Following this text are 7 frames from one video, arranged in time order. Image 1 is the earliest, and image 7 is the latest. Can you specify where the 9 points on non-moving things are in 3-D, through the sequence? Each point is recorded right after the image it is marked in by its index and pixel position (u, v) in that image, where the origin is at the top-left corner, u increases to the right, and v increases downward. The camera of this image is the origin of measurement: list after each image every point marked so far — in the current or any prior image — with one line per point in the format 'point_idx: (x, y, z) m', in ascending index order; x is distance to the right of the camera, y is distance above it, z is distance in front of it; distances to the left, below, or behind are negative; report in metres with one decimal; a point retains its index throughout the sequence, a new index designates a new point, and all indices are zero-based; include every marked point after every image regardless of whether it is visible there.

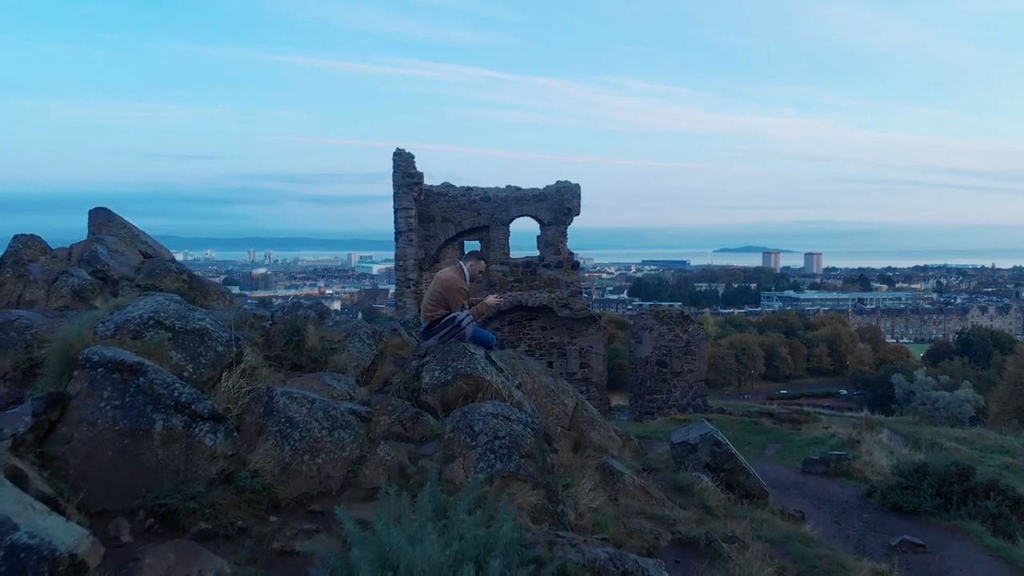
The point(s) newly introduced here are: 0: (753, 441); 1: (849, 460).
0: (+3.4, -2.2, +10.8) m
1: (+3.8, -1.9, +8.6) m
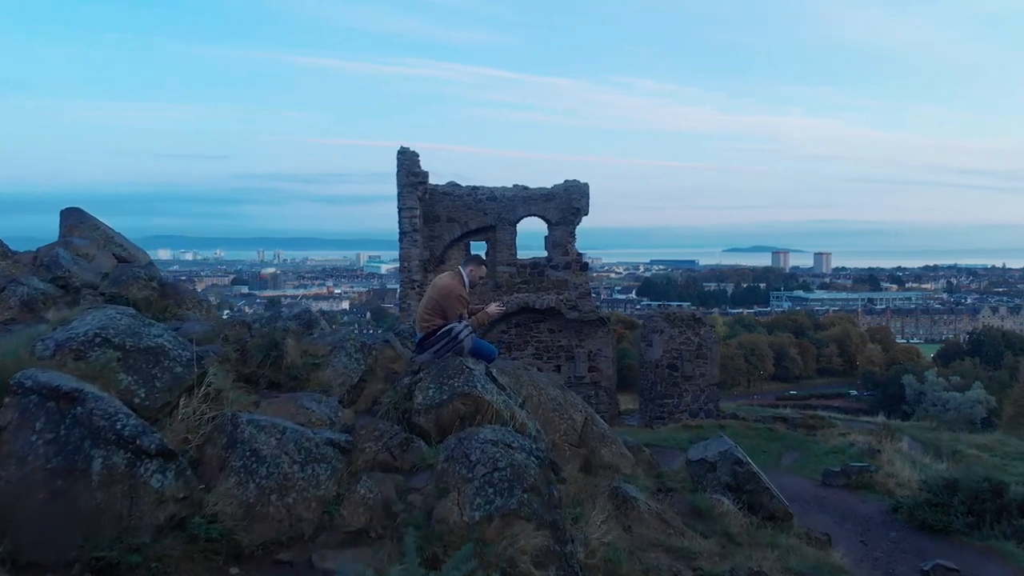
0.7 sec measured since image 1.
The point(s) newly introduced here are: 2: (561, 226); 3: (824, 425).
0: (+3.5, -2.2, +10.4) m
1: (+3.8, -2.0, +8.2) m
2: (+0.9, +1.2, +15.0) m
3: (+6.1, -2.7, +15.1) m
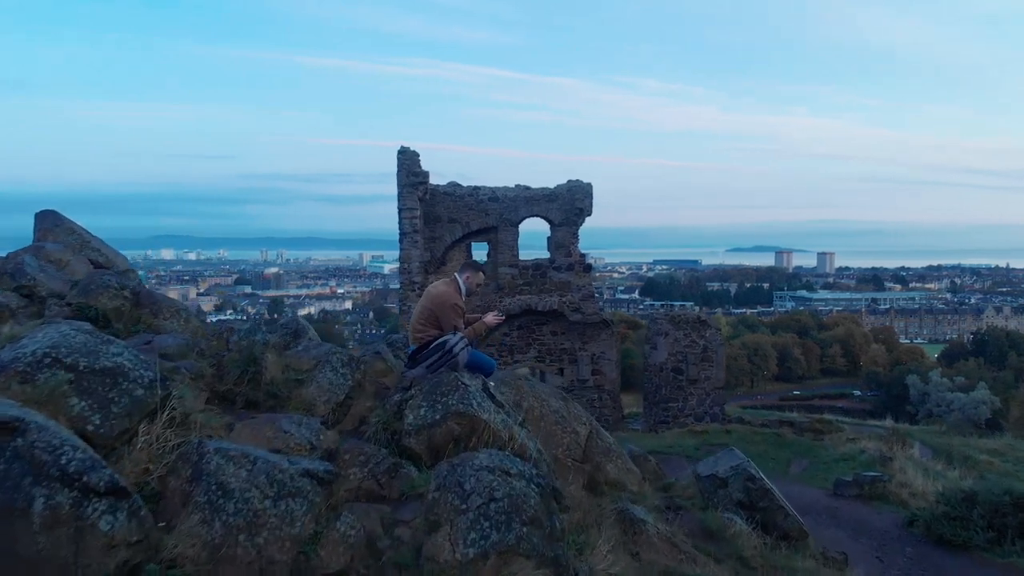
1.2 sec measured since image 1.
0: (+3.5, -2.2, +10.2) m
1: (+3.8, -2.0, +7.9) m
2: (+1.0, +1.2, +14.8) m
3: (+6.2, -2.7, +14.9) m
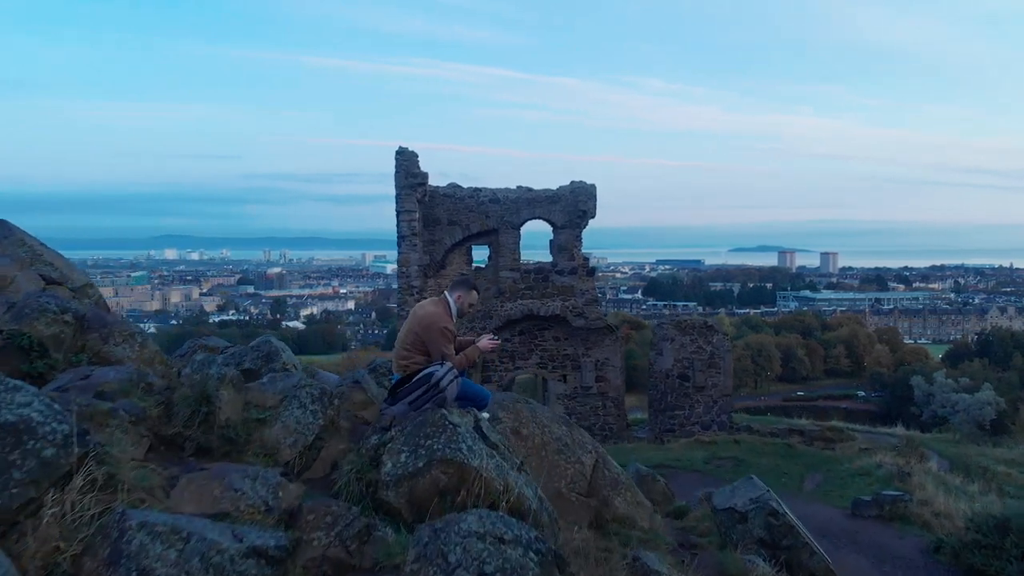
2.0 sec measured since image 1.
0: (+3.5, -2.3, +9.8) m
1: (+3.8, -2.1, +7.5) m
2: (+1.0, +1.1, +14.4) m
3: (+6.2, -2.8, +14.4) m
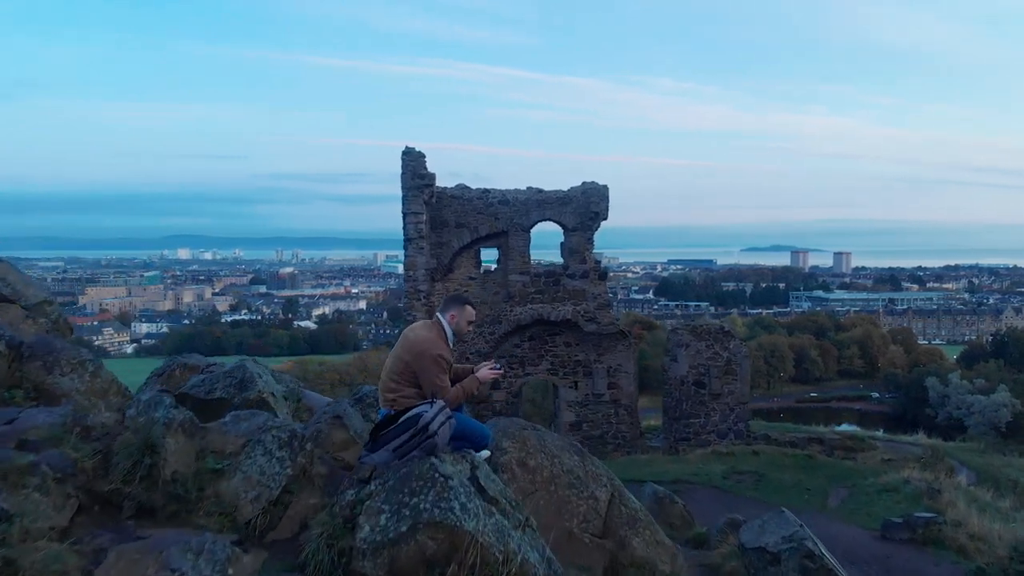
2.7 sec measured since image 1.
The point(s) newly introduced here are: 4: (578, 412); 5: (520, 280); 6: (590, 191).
0: (+3.6, -2.4, +9.3) m
1: (+3.9, -2.2, +7.0) m
2: (+1.2, +1.0, +14.0) m
3: (+6.4, -2.9, +13.9) m
4: (+1.2, -2.2, +13.8) m
5: (+0.2, +0.1, +13.8) m
6: (+1.4, +1.8, +13.8) m
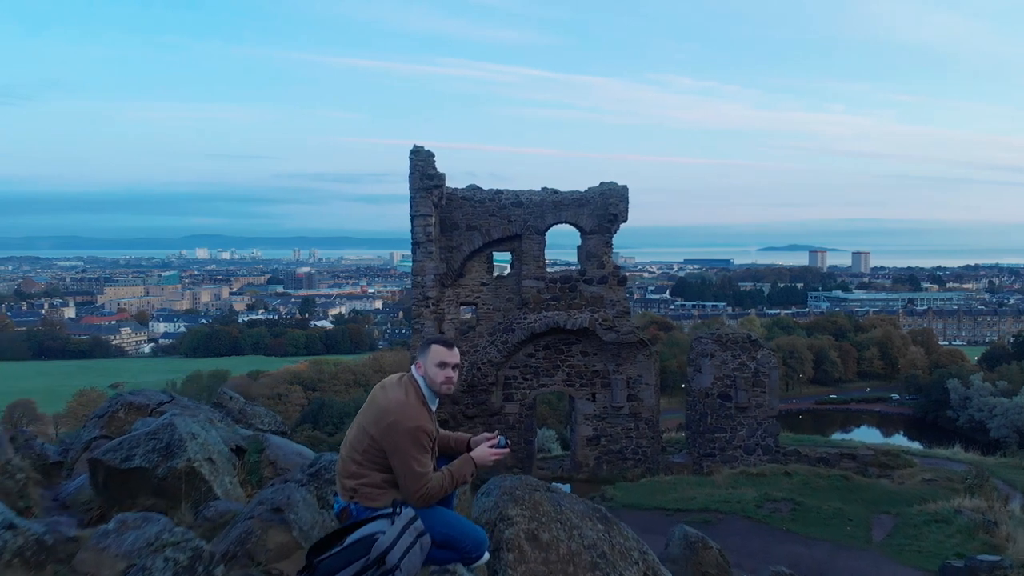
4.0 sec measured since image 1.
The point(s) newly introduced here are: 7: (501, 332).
0: (+3.8, -2.5, +8.5) m
1: (+4.0, -2.3, +6.2) m
2: (+1.4, +0.9, +13.2) m
3: (+6.6, -3.0, +13.1) m
4: (+1.4, -2.3, +13.1) m
5: (+0.4, 0.0, +13.0) m
6: (+1.6, +1.6, +13.1) m
7: (-0.2, -0.8, +12.9) m
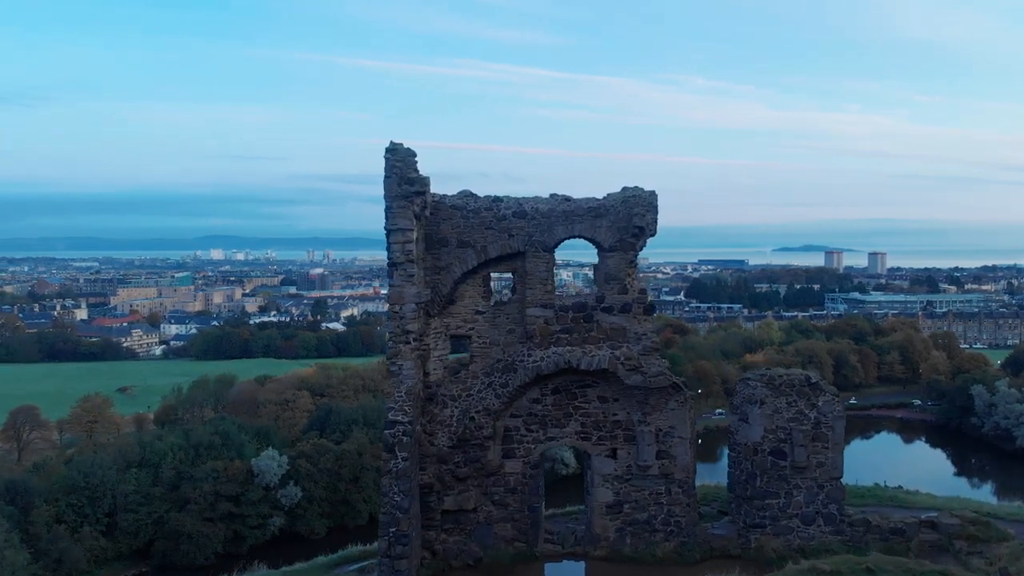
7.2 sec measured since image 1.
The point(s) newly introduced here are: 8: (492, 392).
0: (+3.7, -2.9, +5.9) m
1: (+3.9, -2.7, +3.7) m
2: (+1.5, +0.5, +10.7) m
3: (+6.6, -3.4, +10.5) m
4: (+1.4, -2.8, +10.5) m
5: (+0.4, -0.4, +10.5) m
6: (+1.7, +1.2, +10.6) m
7: (-0.2, -1.2, +10.4) m
8: (-0.3, -1.4, +10.4) m
